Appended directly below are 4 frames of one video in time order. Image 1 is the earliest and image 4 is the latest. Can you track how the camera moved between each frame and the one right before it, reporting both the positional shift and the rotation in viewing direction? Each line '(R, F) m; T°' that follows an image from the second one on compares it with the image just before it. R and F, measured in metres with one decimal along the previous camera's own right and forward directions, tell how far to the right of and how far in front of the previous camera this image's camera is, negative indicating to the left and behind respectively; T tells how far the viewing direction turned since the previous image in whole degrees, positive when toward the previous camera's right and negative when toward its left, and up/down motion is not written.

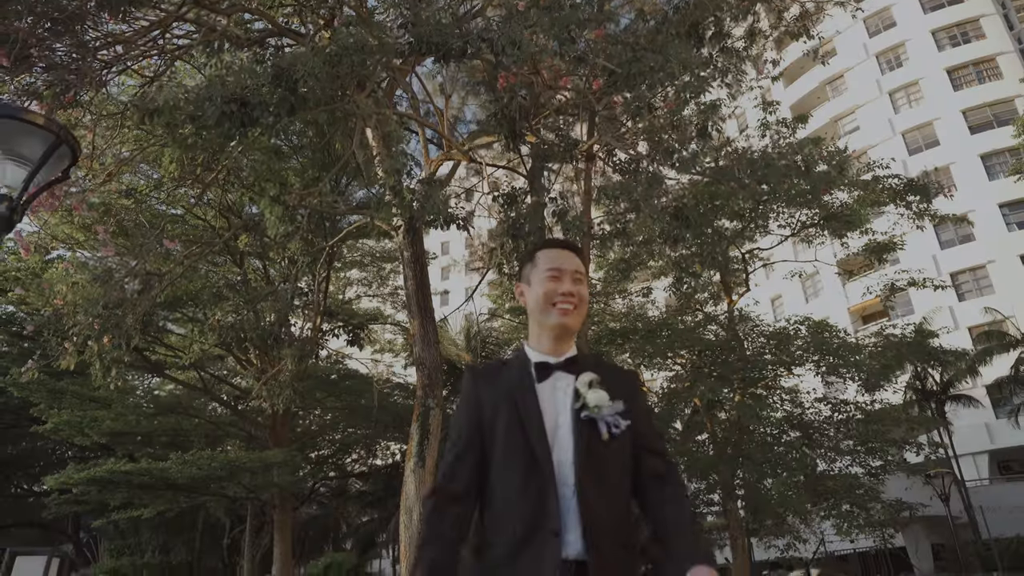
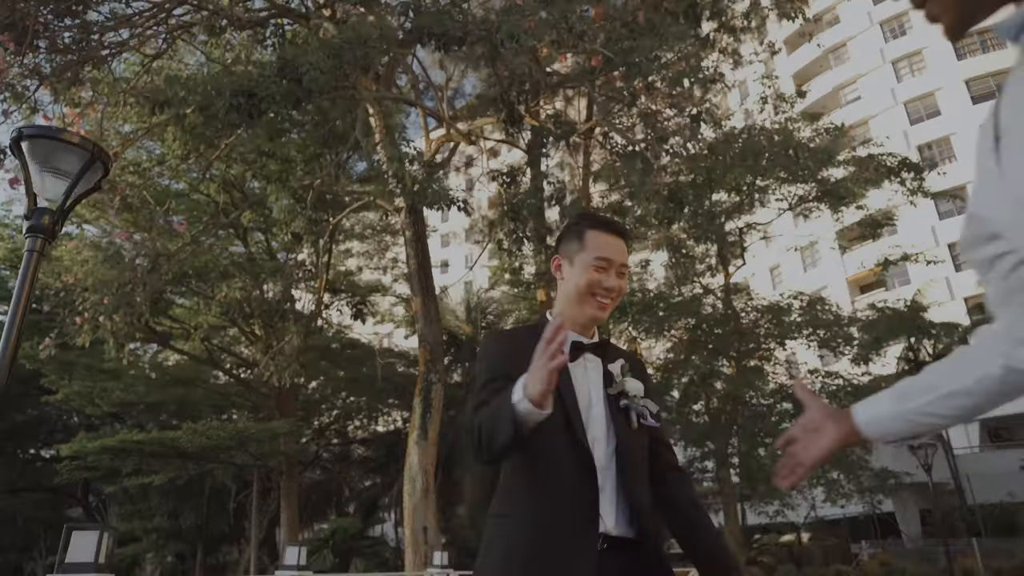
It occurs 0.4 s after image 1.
(0.0, -0.3) m; 0°
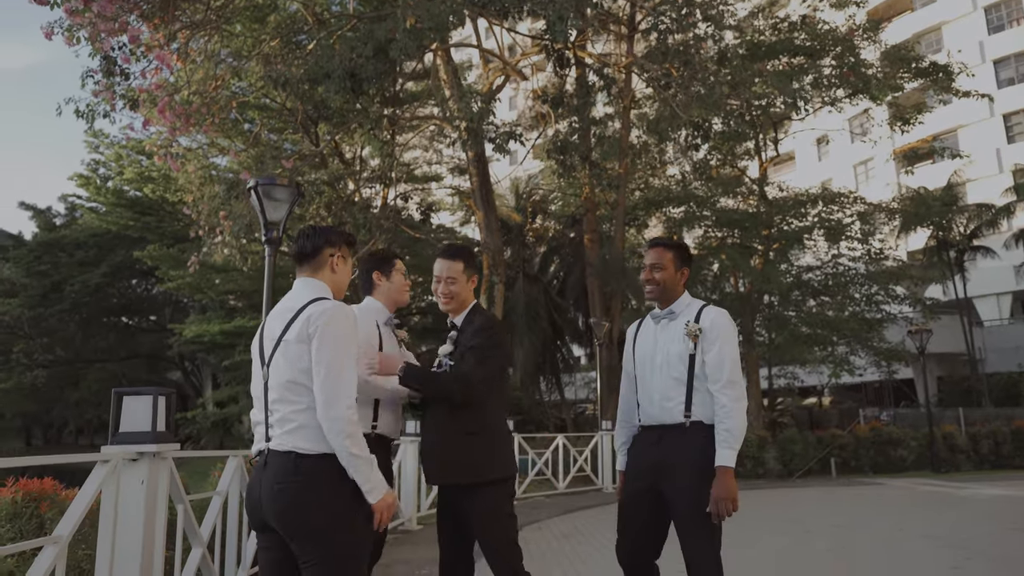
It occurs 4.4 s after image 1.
(0.0, -1.6) m; -3°
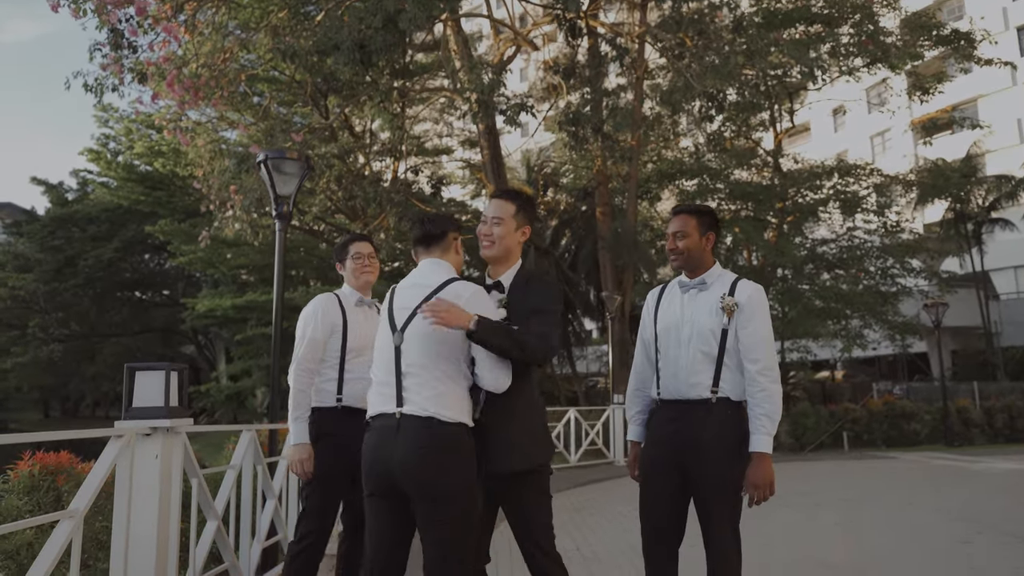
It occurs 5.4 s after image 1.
(0.0, +0.1) m; -1°
